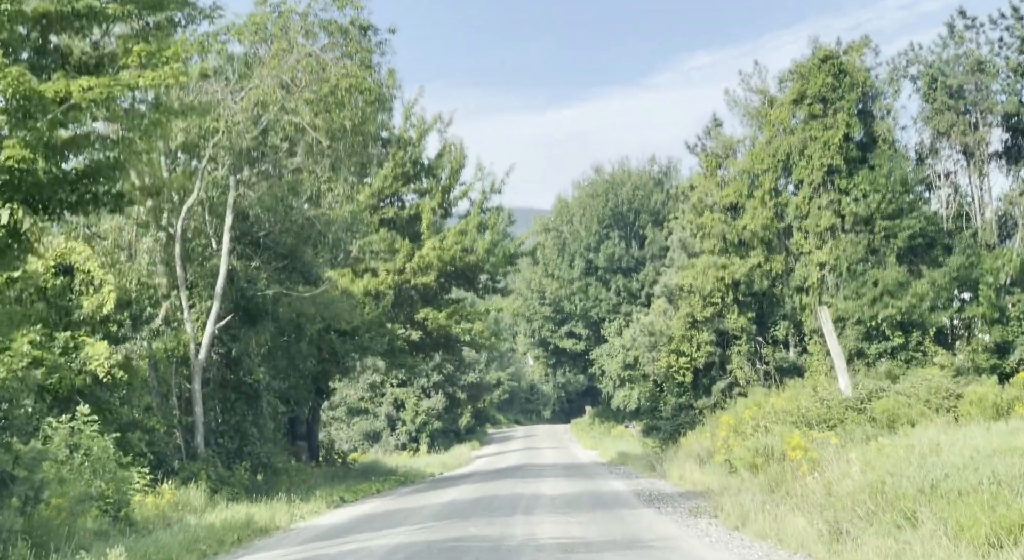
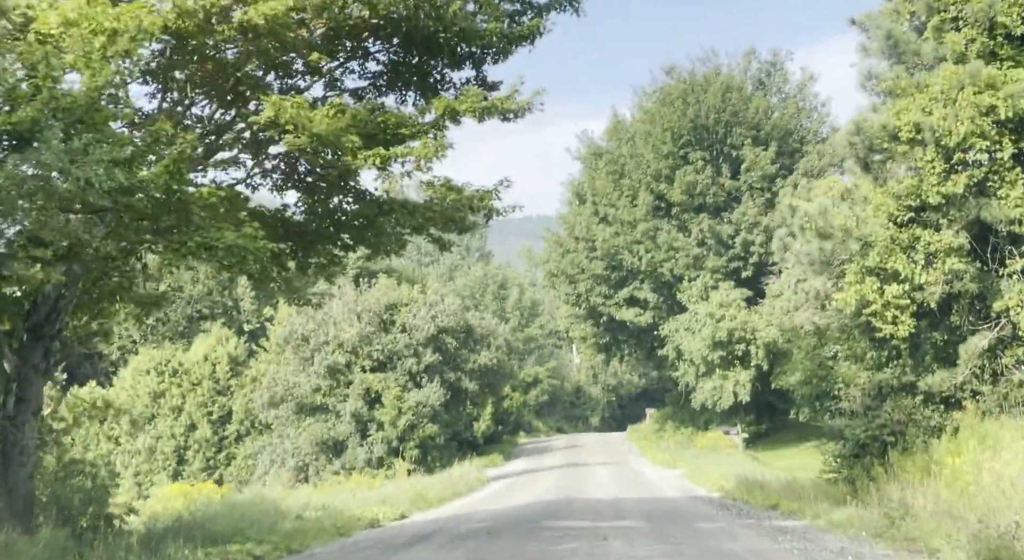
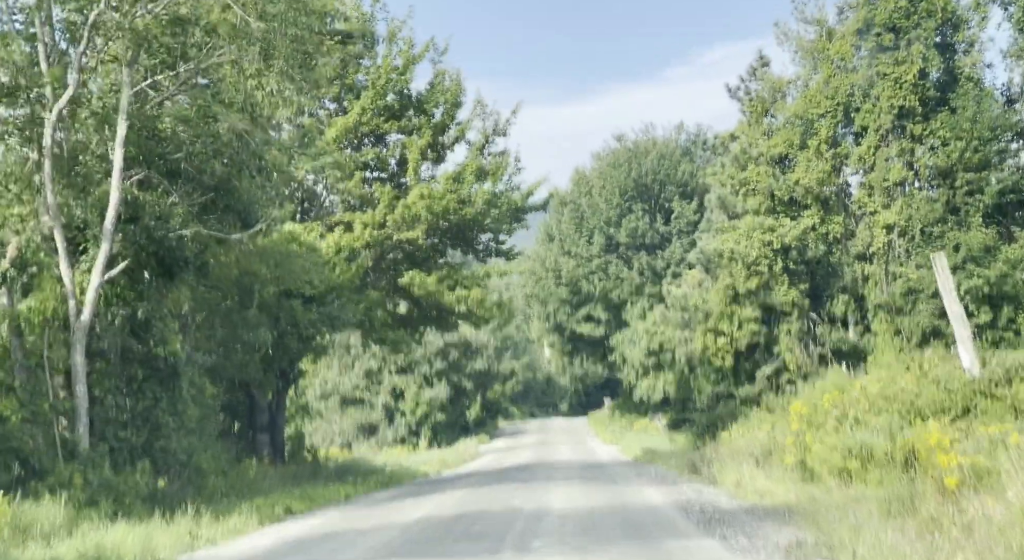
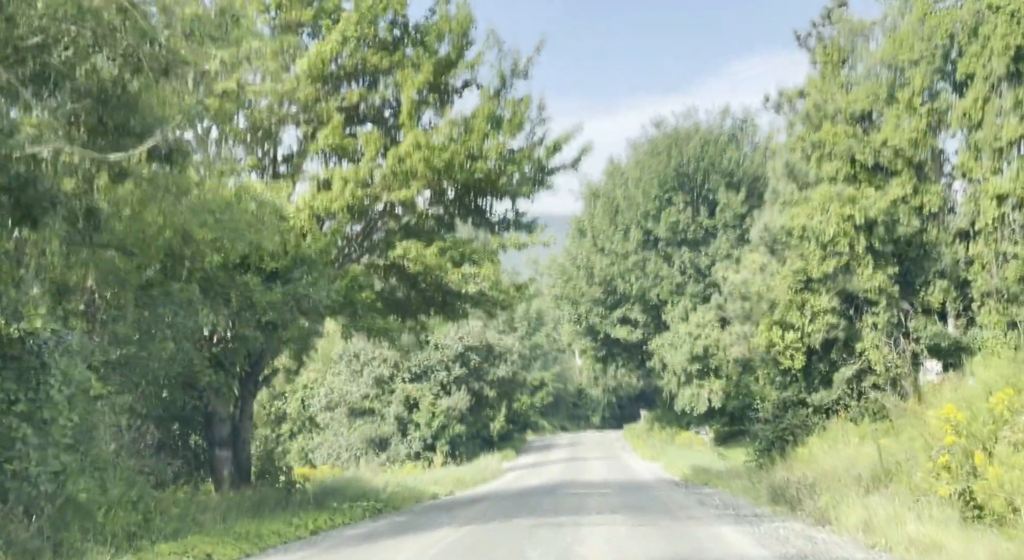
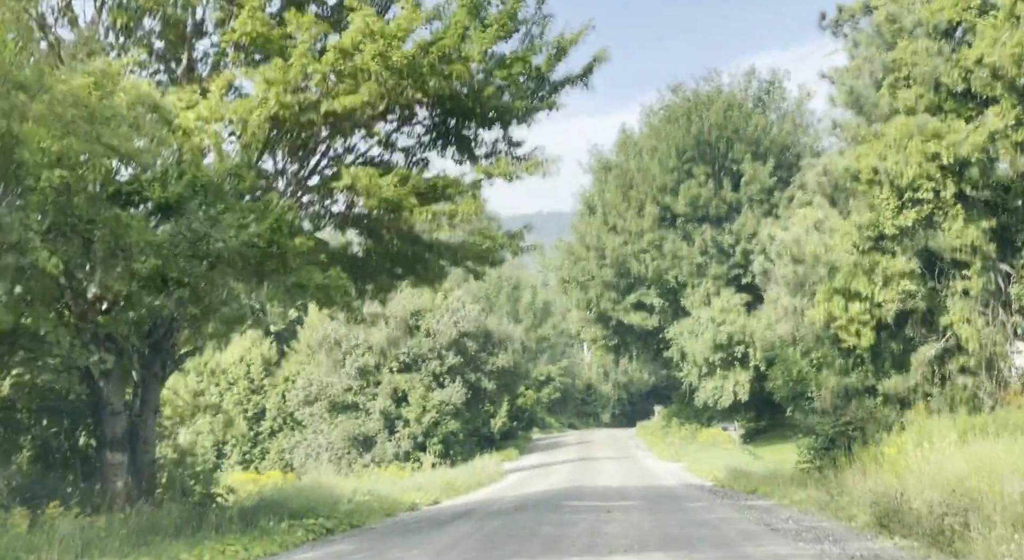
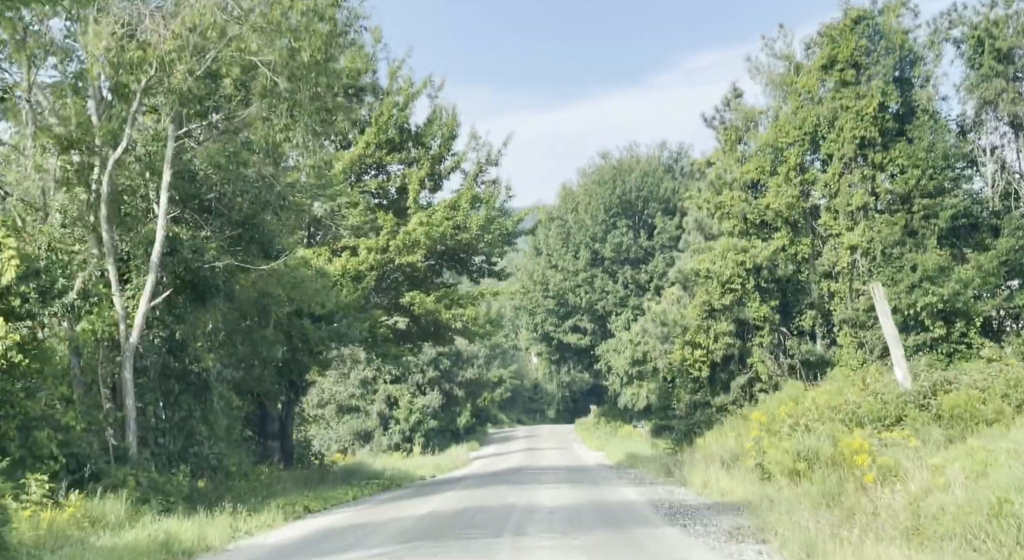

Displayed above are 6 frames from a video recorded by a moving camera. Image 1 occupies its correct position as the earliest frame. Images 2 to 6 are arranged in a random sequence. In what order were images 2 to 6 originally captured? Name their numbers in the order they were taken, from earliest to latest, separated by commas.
6, 3, 4, 5, 2
